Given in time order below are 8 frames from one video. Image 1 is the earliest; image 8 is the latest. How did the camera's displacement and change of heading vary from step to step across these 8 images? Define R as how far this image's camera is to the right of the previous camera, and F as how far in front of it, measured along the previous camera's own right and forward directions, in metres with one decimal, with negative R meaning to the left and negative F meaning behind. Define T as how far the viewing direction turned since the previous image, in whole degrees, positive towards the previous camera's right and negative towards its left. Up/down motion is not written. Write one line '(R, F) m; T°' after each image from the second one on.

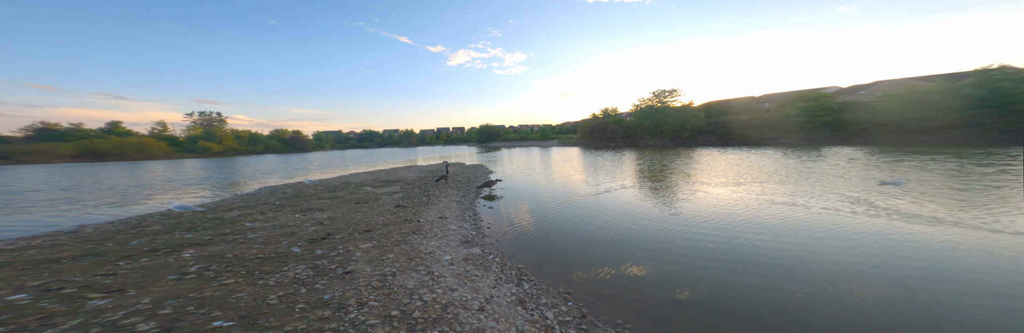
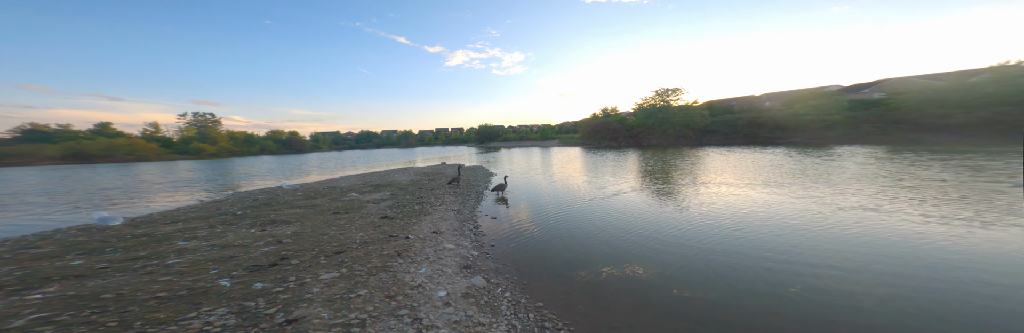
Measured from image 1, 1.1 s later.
(-0.4, +2.4) m; 0°
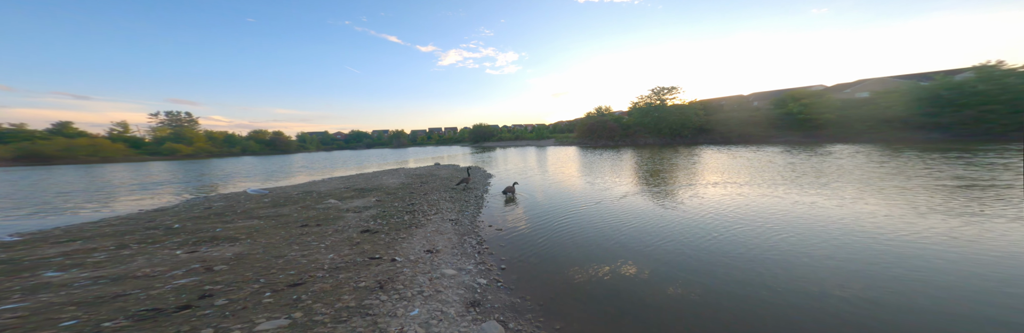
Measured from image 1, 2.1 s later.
(-0.7, +2.1) m; +2°
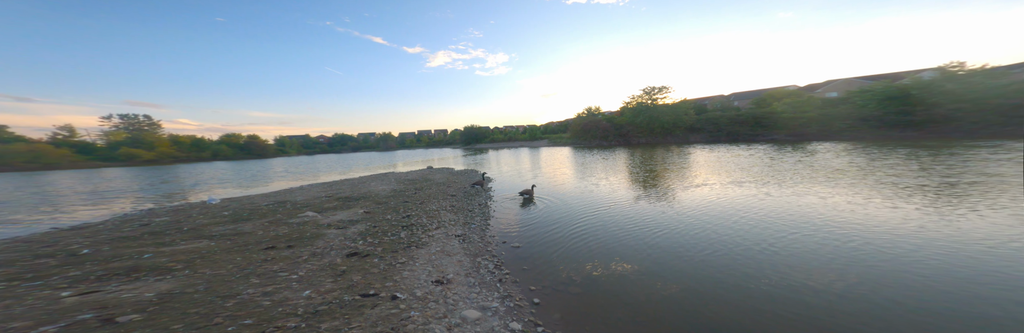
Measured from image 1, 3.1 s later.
(-1.0, +1.8) m; +3°
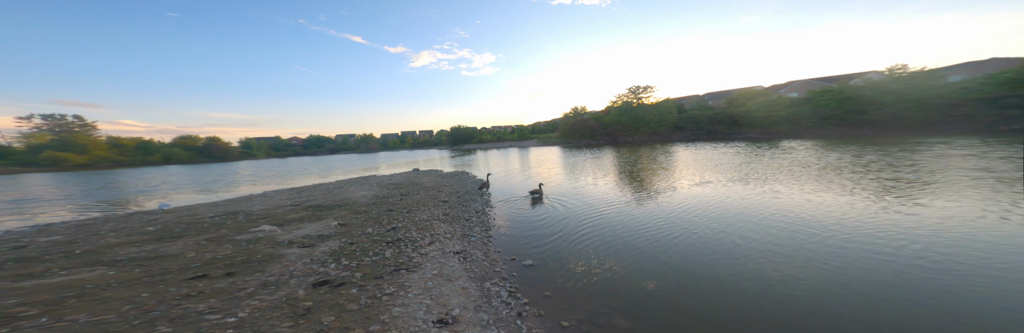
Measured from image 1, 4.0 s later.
(-0.7, +1.6) m; +3°
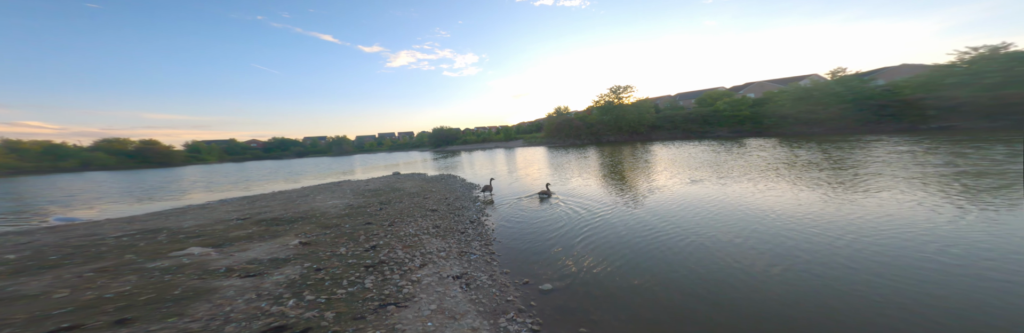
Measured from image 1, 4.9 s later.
(-0.7, +1.6) m; +4°
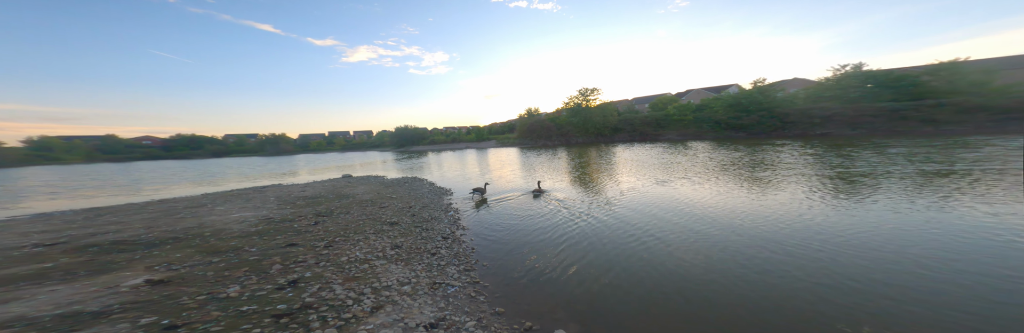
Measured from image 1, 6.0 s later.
(-0.5, +2.3) m; +6°
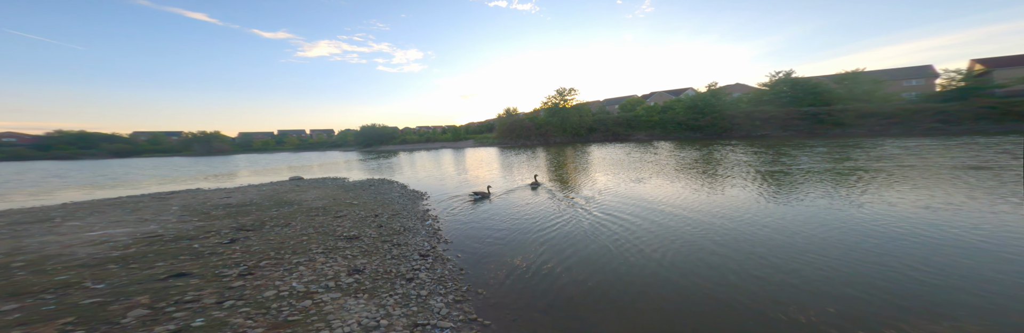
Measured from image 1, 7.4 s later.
(-0.5, +1.8) m; +5°
